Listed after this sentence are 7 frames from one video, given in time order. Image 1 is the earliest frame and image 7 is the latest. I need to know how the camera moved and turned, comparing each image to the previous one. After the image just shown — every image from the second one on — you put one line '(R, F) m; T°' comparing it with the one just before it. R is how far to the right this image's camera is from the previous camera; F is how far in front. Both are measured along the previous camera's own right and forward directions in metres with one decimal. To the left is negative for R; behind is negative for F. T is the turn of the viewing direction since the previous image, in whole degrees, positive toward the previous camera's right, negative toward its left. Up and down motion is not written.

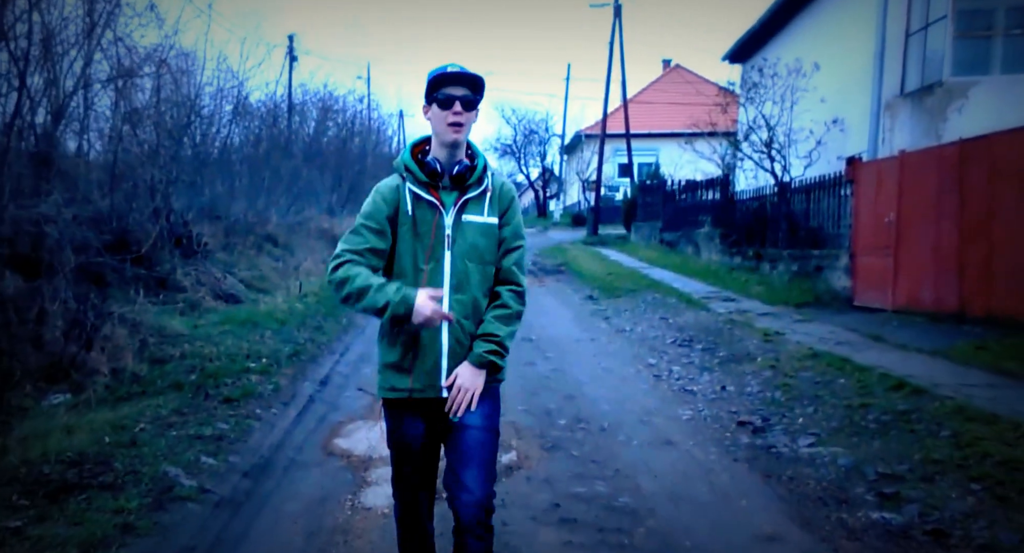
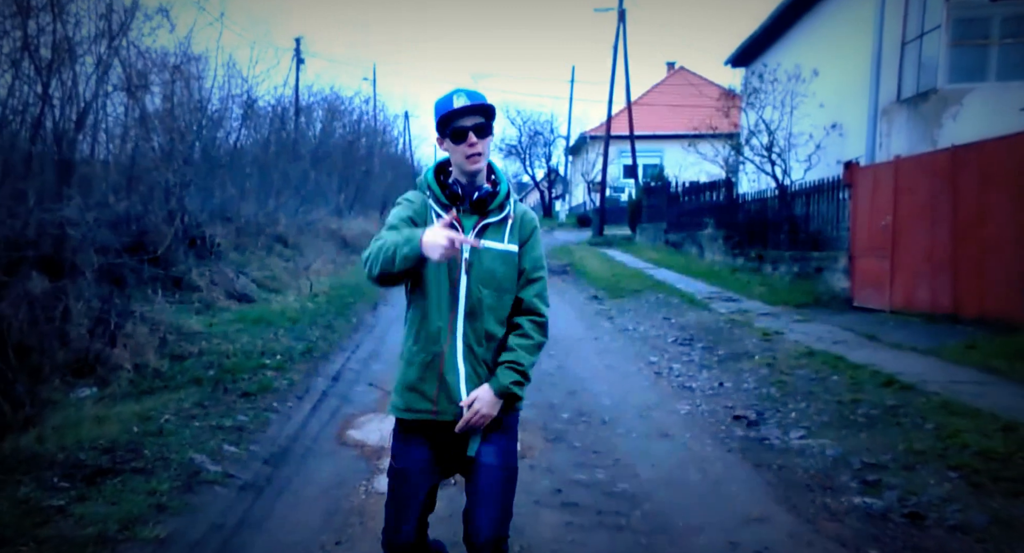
(0.0, -0.3) m; 0°
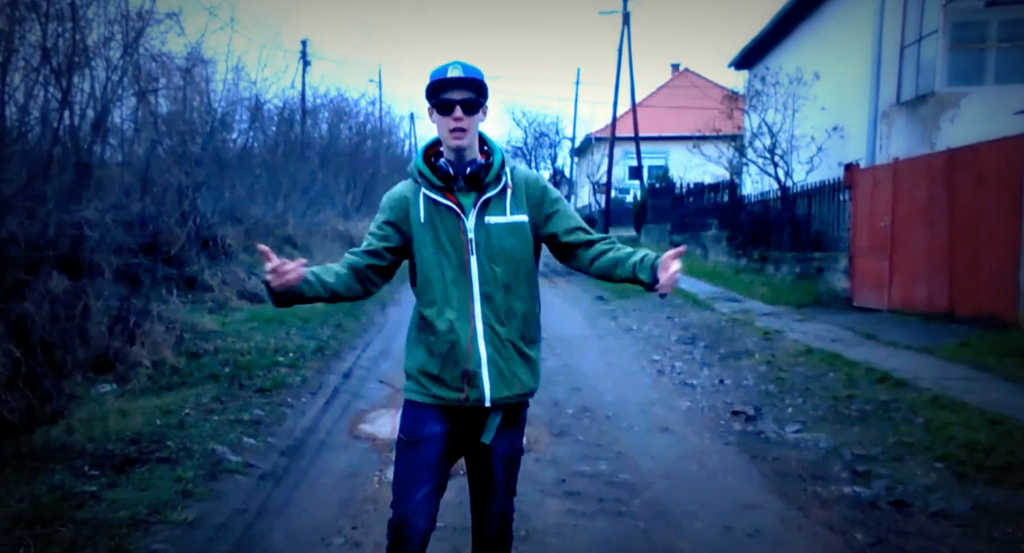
(0.0, -0.2) m; 0°
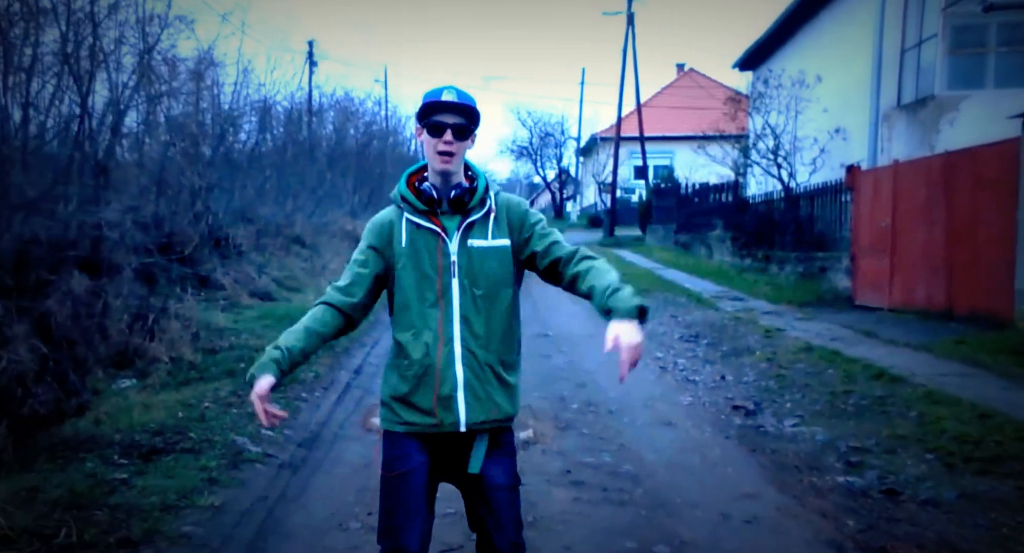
(0.0, -0.2) m; 0°
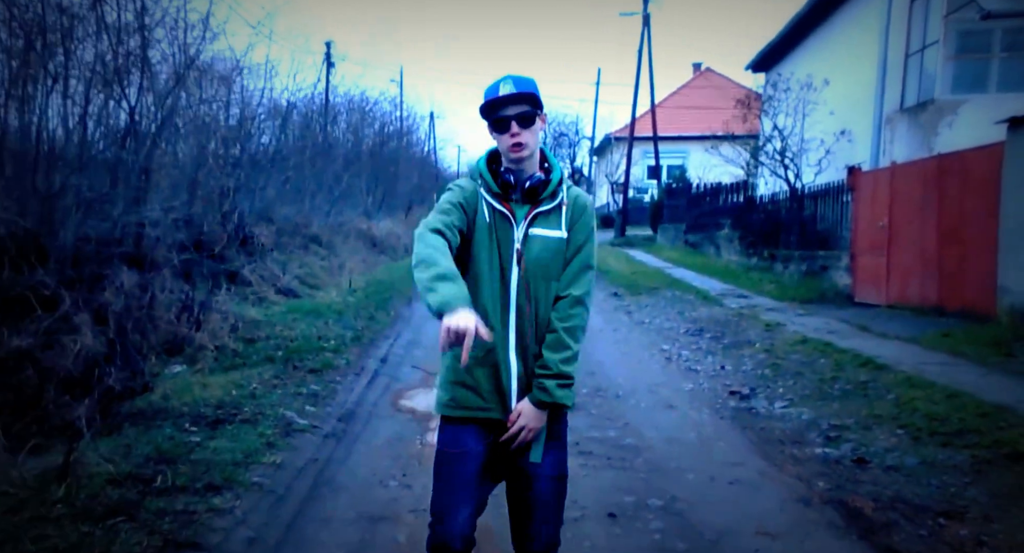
(0.0, -0.7) m; -1°
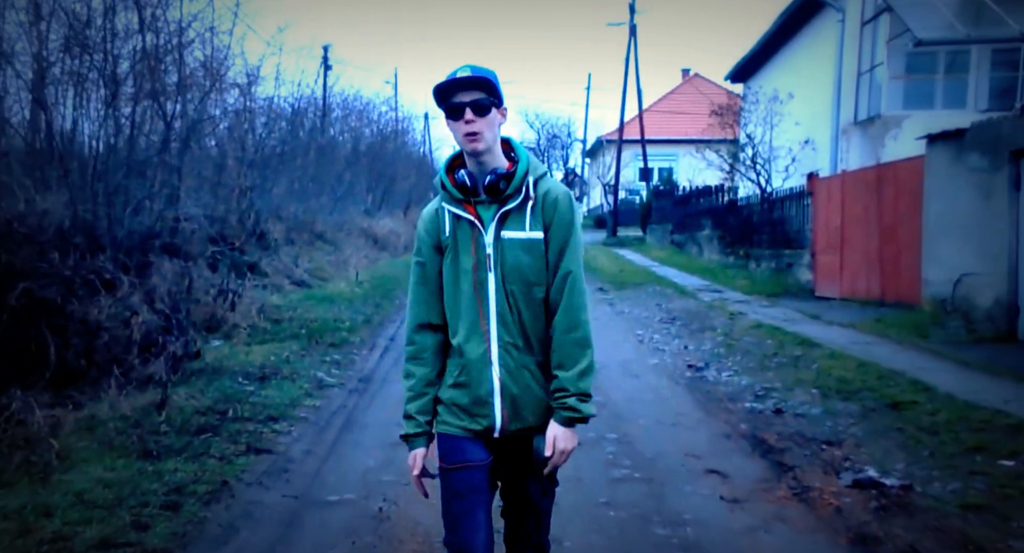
(0.0, -1.3) m; 0°
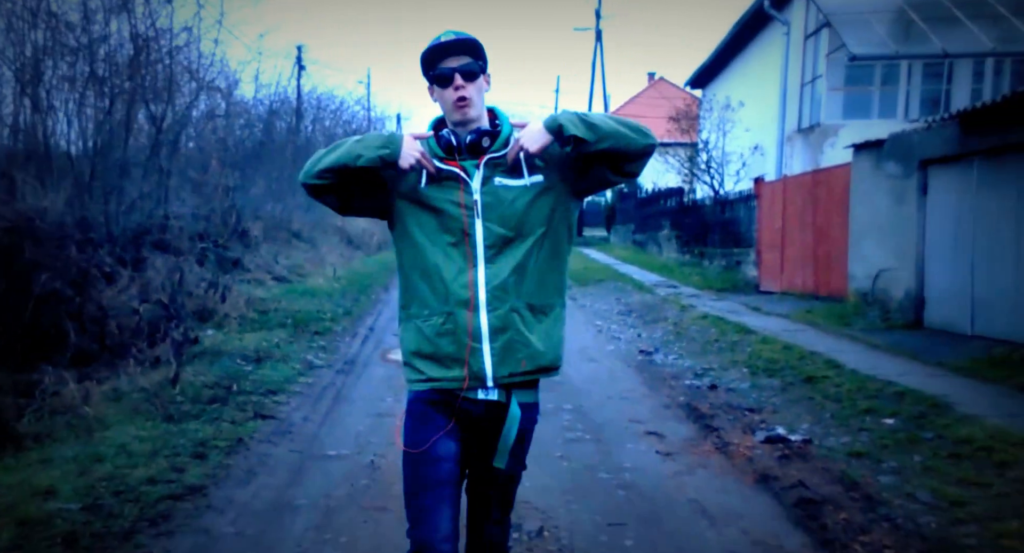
(0.0, -0.9) m; +2°
